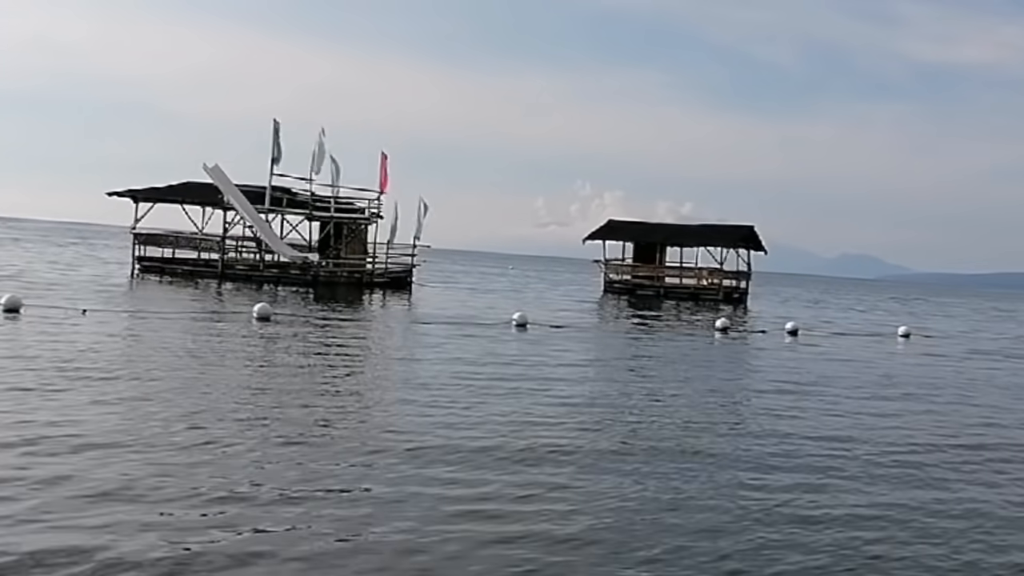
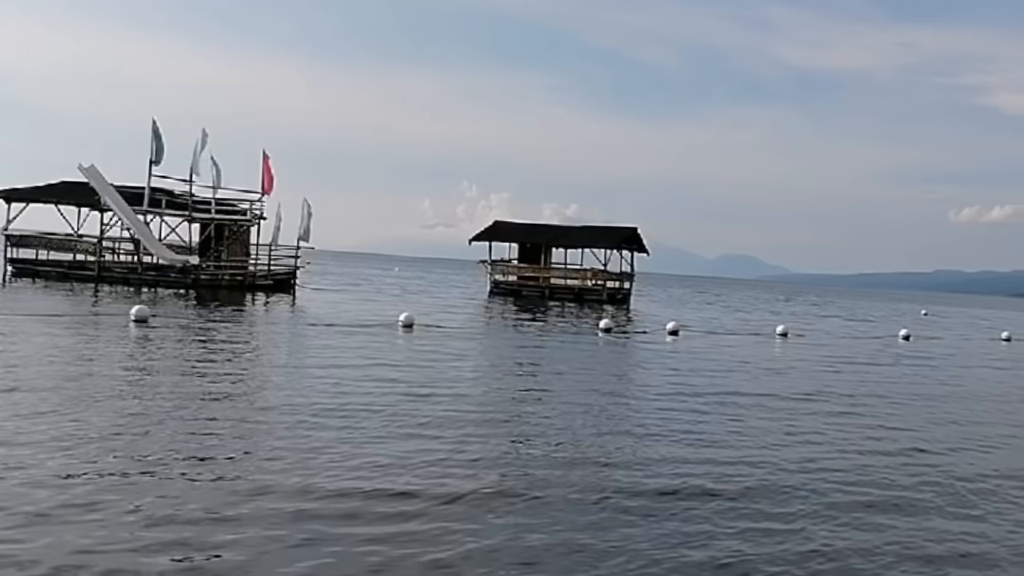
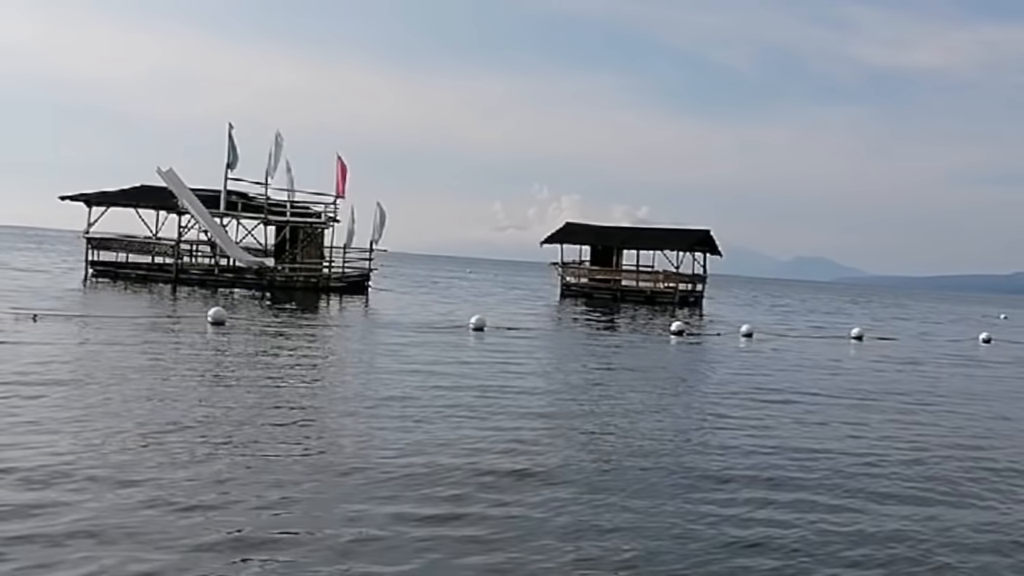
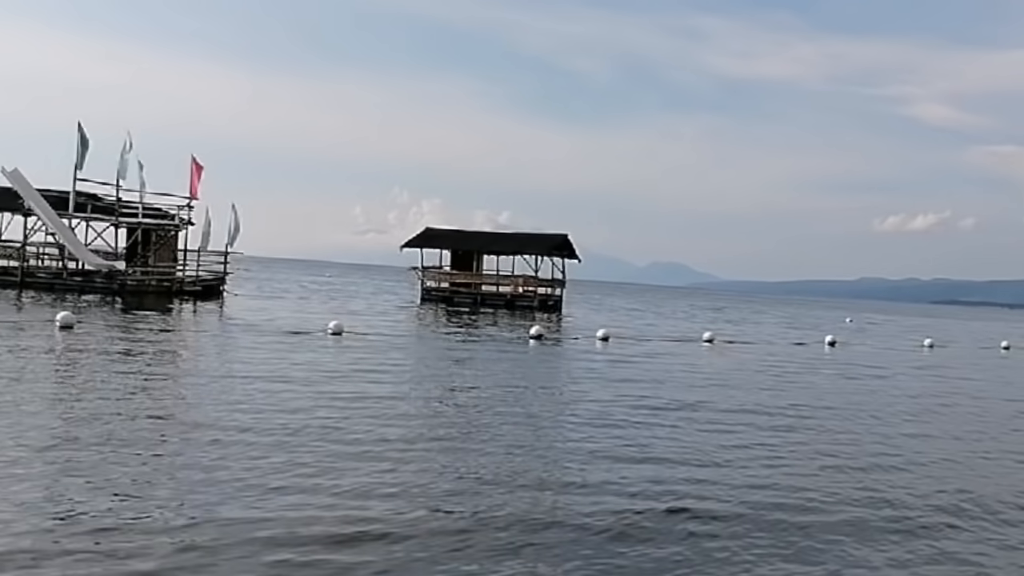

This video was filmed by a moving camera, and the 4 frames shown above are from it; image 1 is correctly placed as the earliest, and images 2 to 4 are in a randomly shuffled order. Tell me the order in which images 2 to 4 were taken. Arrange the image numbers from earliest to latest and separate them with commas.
3, 2, 4
